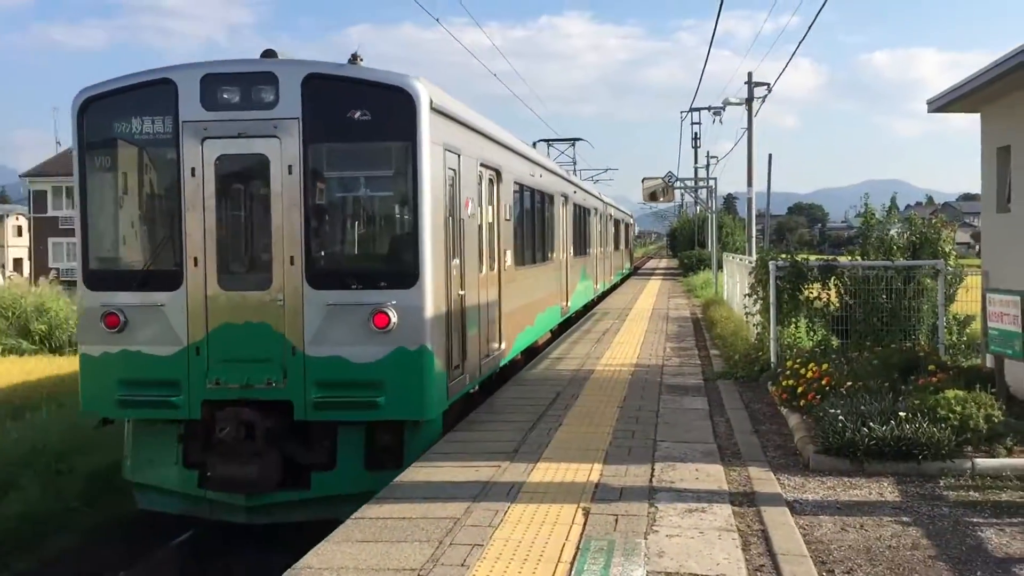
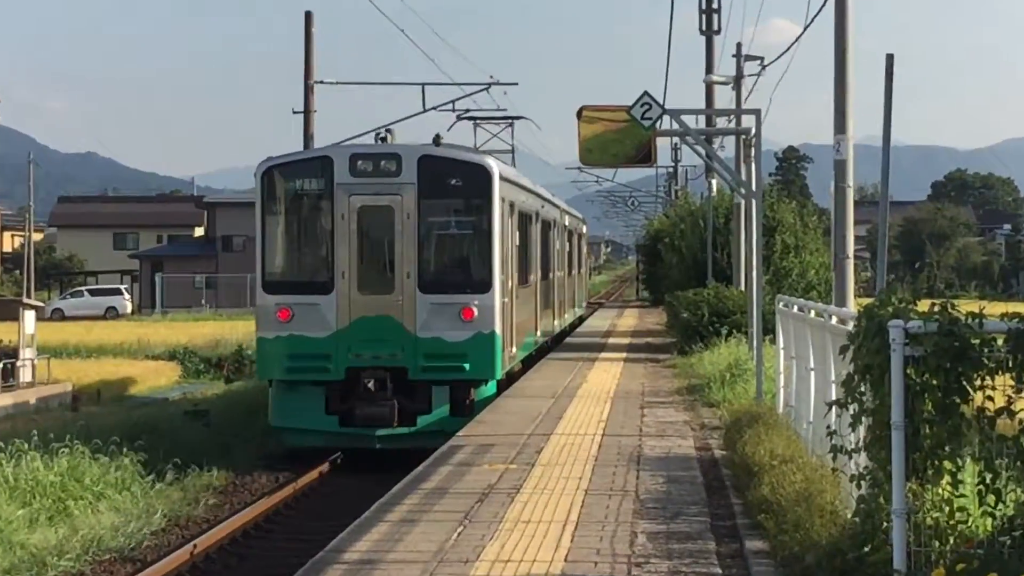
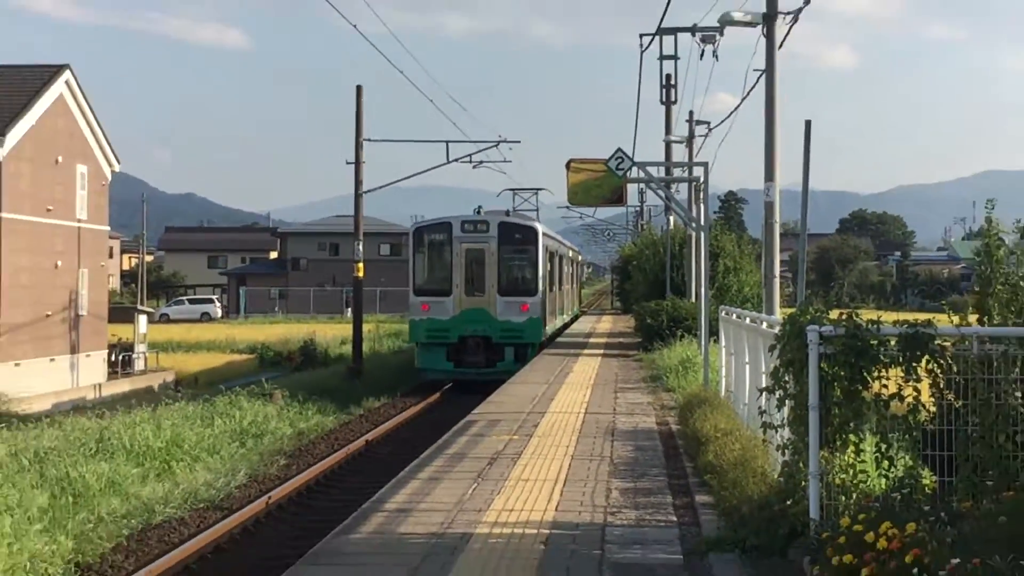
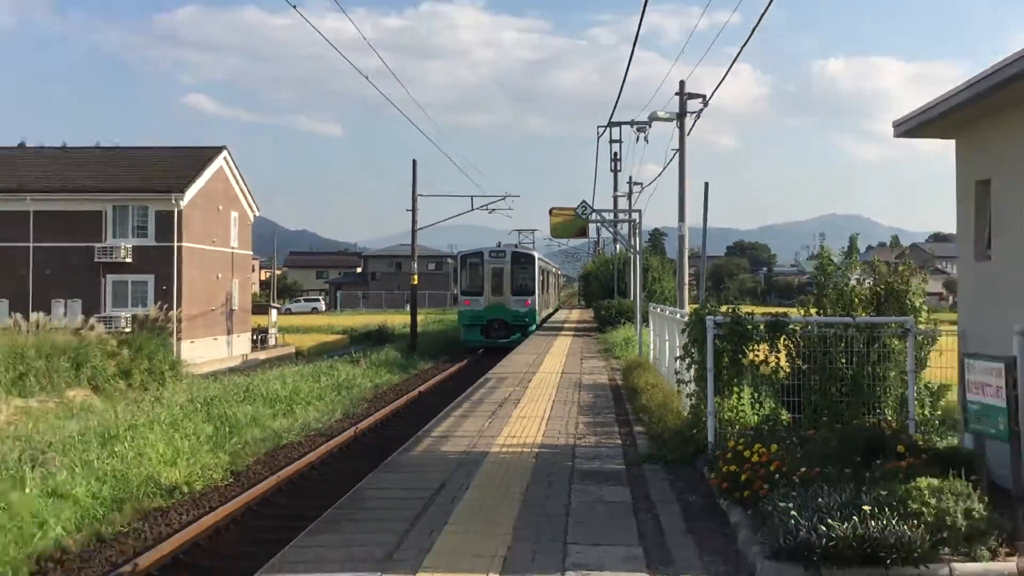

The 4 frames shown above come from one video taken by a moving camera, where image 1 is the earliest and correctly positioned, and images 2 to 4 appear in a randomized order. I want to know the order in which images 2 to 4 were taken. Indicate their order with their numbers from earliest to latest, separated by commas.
2, 3, 4
